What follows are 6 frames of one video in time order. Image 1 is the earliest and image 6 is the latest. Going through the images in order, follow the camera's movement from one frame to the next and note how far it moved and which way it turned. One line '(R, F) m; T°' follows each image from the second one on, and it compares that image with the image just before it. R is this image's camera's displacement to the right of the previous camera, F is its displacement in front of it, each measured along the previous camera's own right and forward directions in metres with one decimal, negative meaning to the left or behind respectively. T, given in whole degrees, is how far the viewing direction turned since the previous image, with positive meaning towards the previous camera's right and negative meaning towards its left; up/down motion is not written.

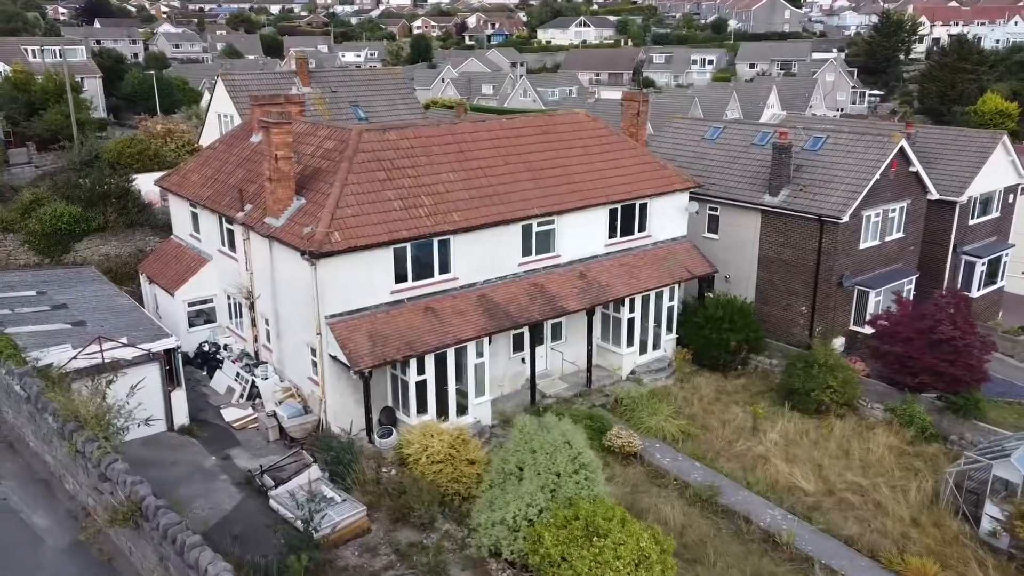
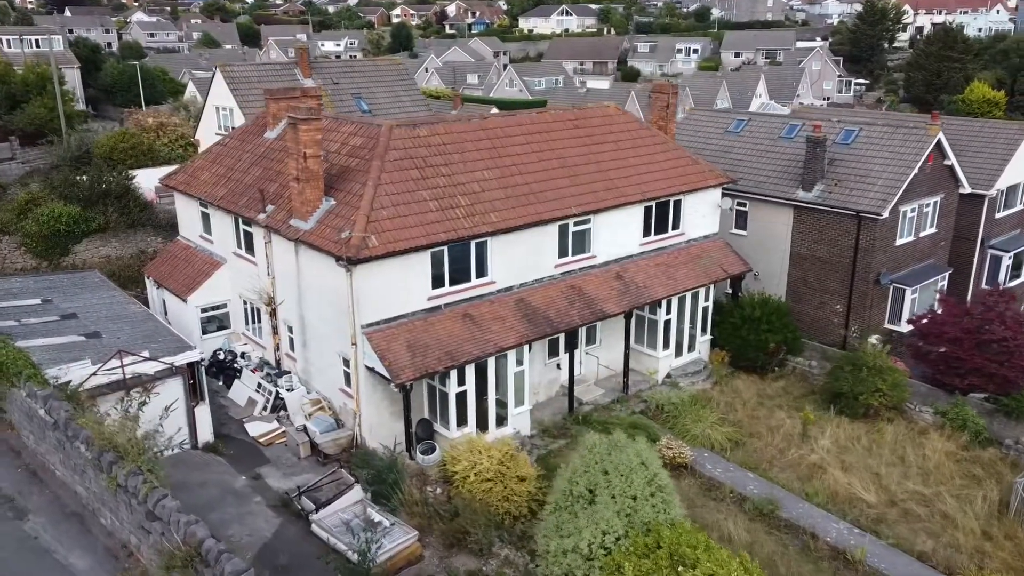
(-1.4, +0.9) m; +2°
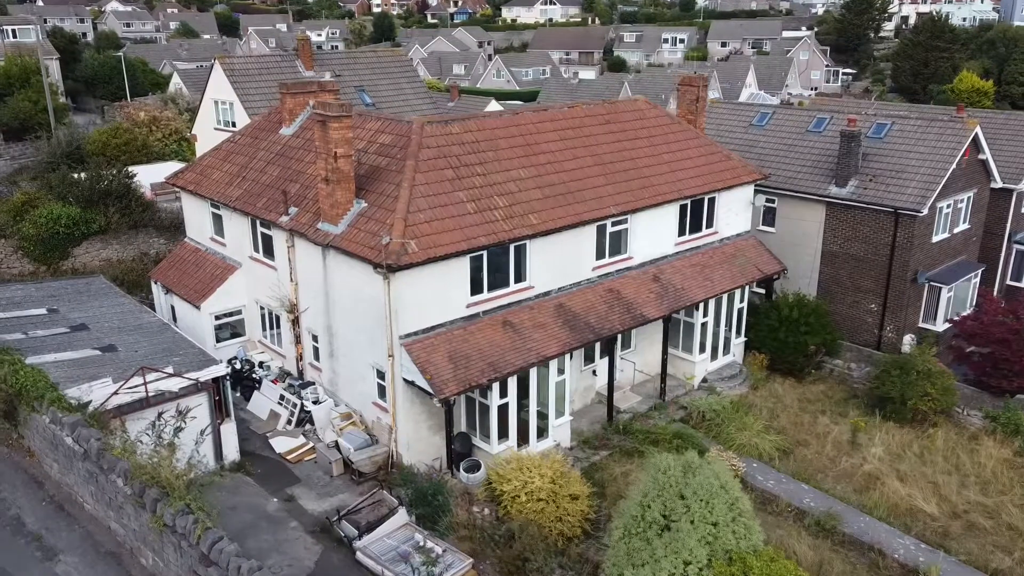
(-1.2, +0.9) m; +1°
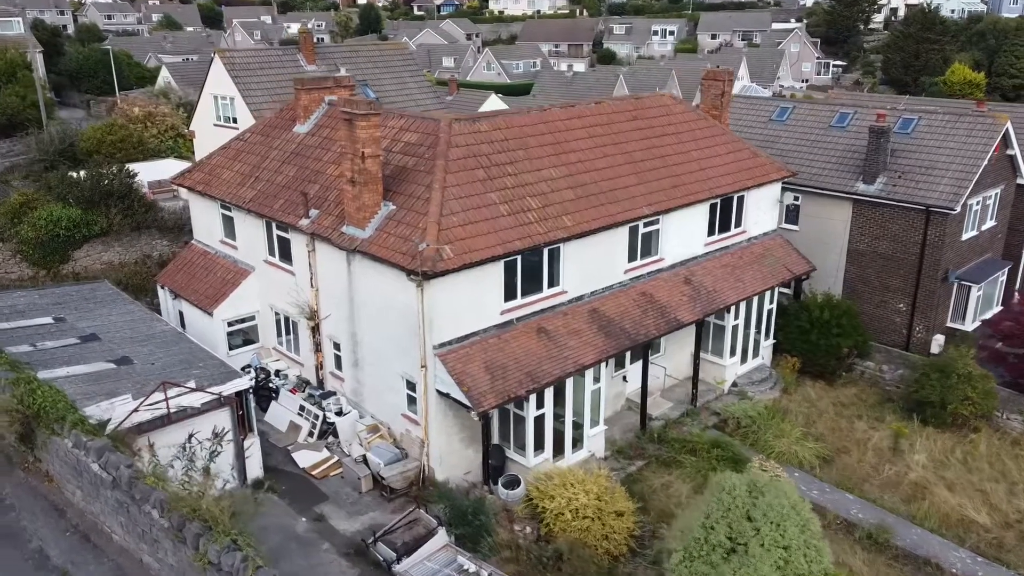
(-0.9, +0.7) m; +1°
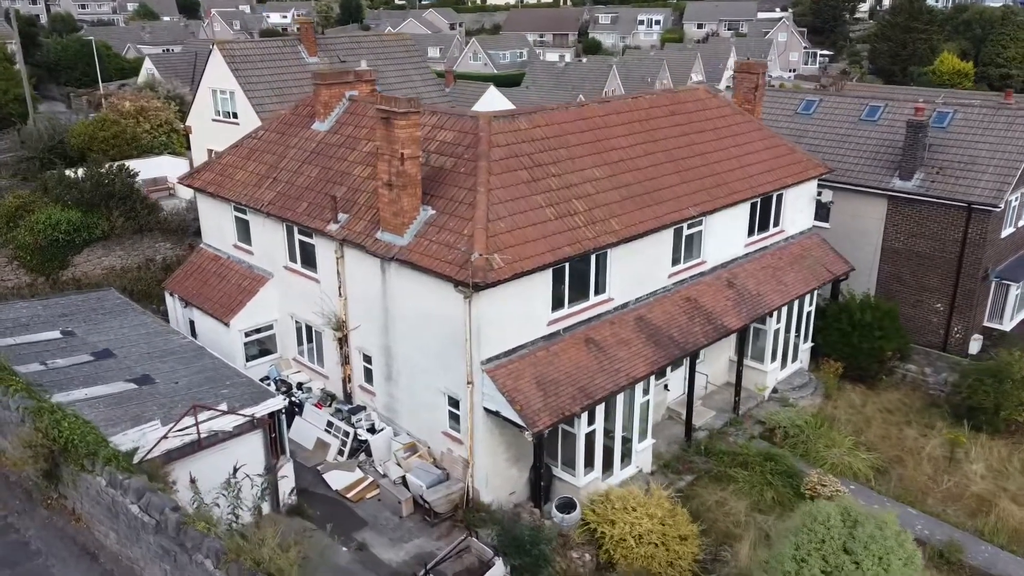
(-1.2, +0.9) m; +1°
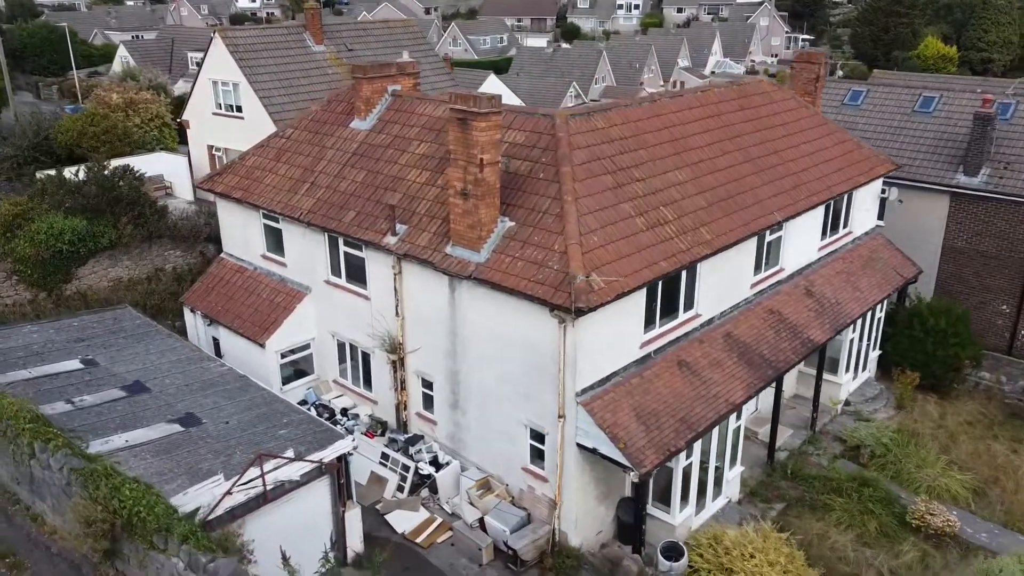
(-1.8, +1.5) m; +2°
